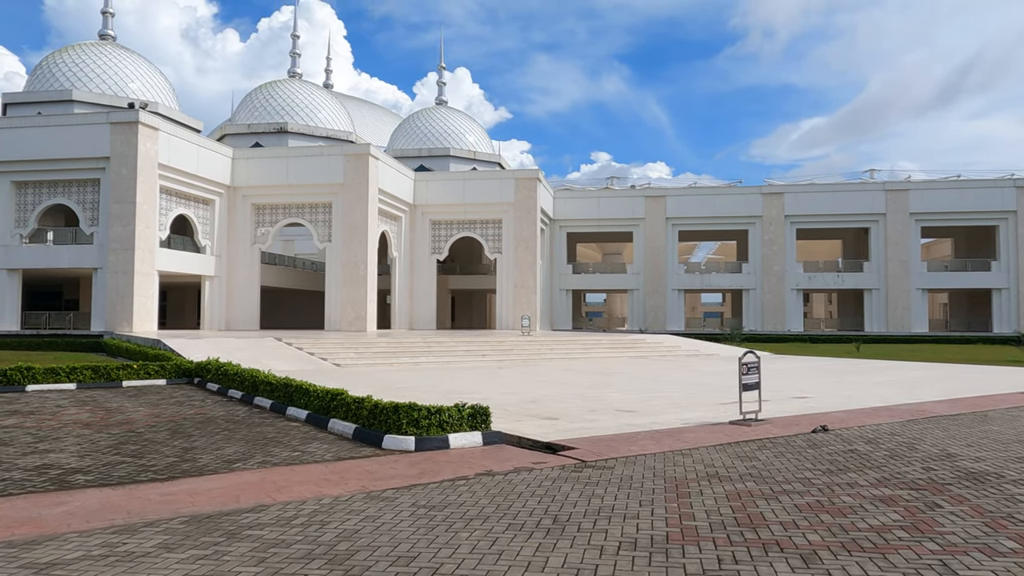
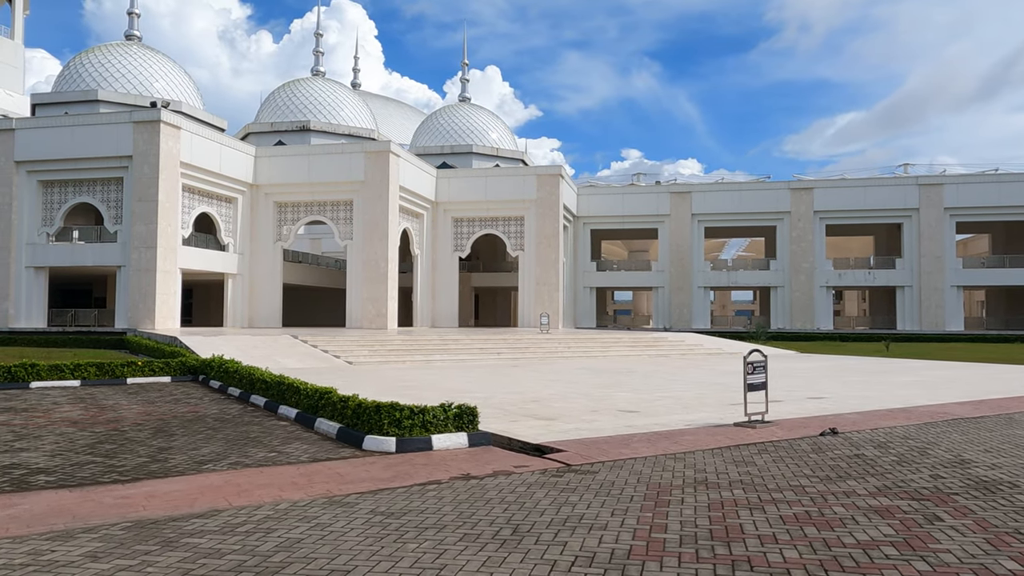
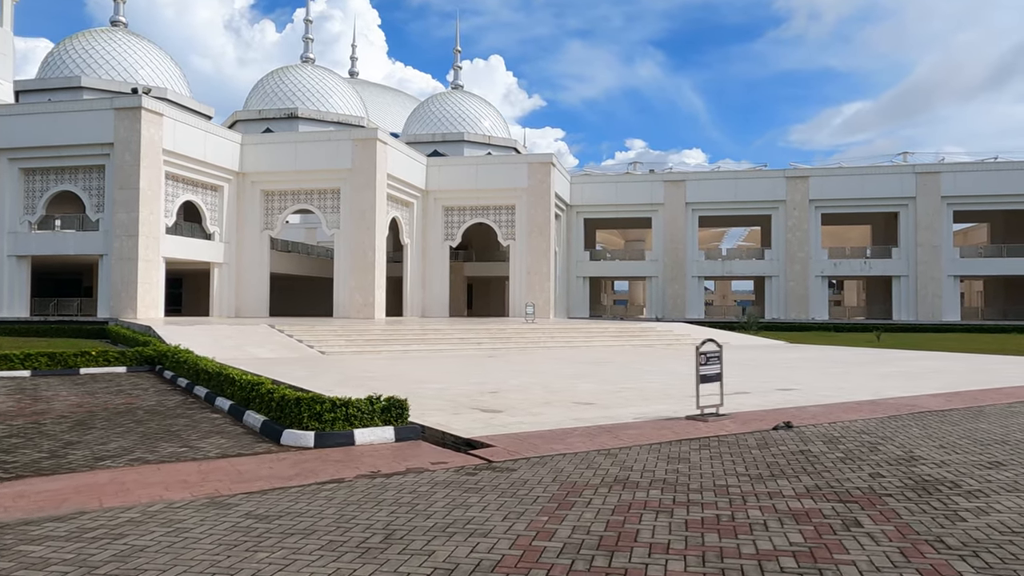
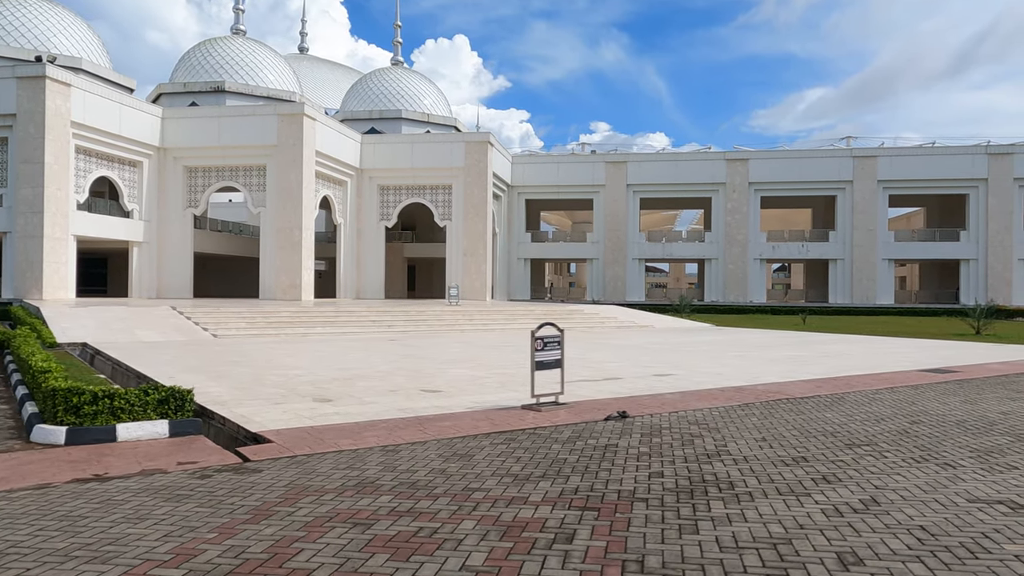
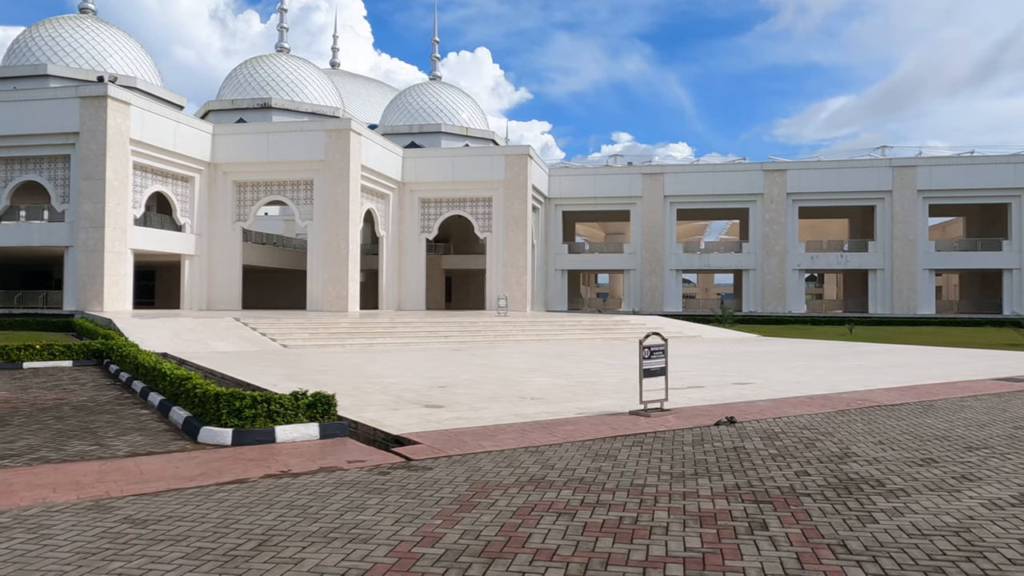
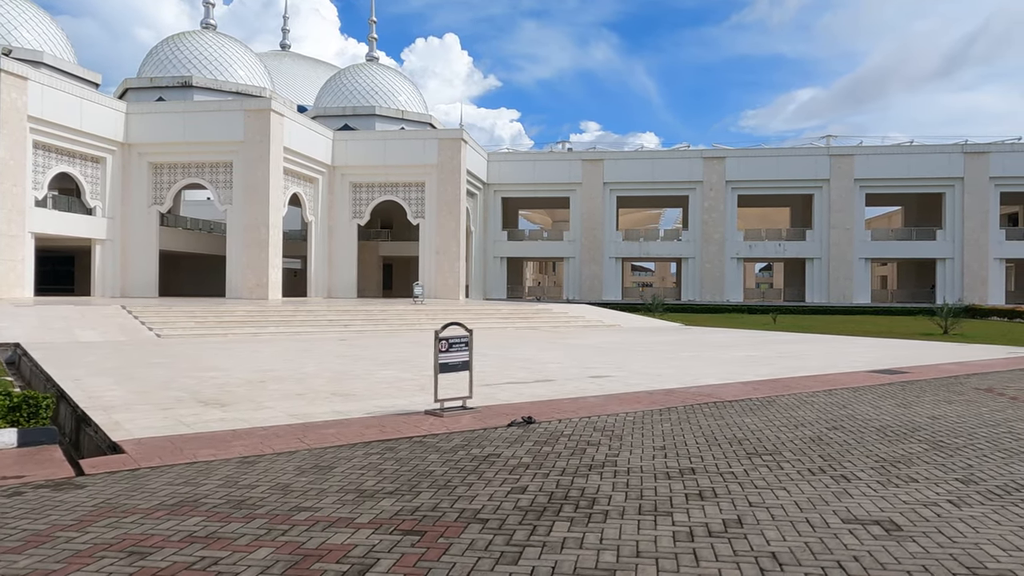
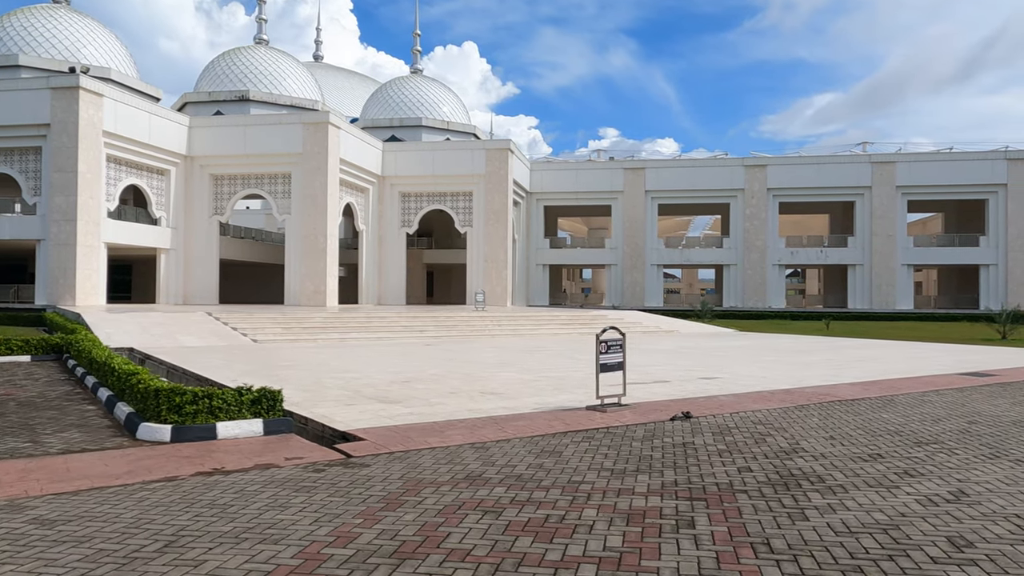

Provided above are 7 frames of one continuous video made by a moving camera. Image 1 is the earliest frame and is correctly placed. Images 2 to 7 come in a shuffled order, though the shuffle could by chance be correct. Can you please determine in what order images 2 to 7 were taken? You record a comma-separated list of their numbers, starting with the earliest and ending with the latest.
2, 3, 5, 7, 4, 6
